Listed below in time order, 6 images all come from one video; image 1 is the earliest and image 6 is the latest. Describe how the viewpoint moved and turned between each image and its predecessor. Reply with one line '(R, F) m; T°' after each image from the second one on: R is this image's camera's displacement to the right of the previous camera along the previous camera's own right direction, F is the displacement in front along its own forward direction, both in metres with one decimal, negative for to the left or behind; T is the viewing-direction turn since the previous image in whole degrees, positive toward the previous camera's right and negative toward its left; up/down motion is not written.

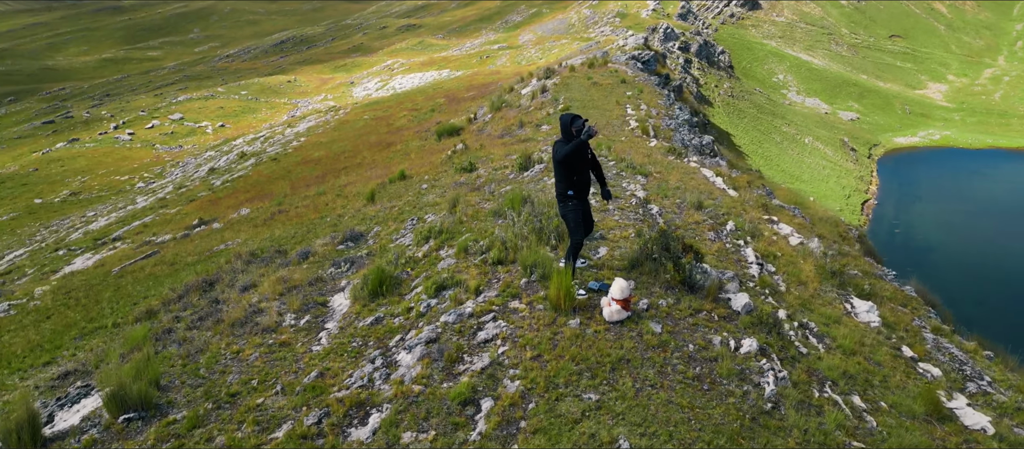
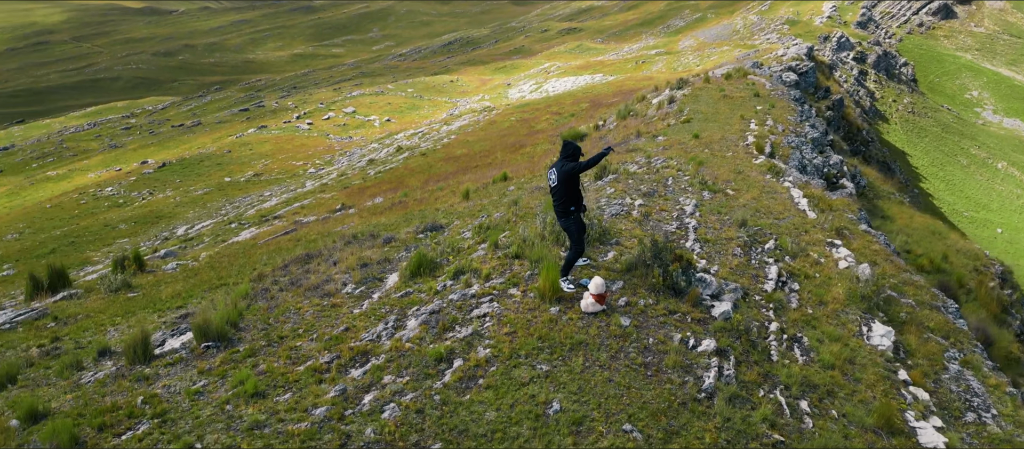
(+1.9, -1.3) m; -12°
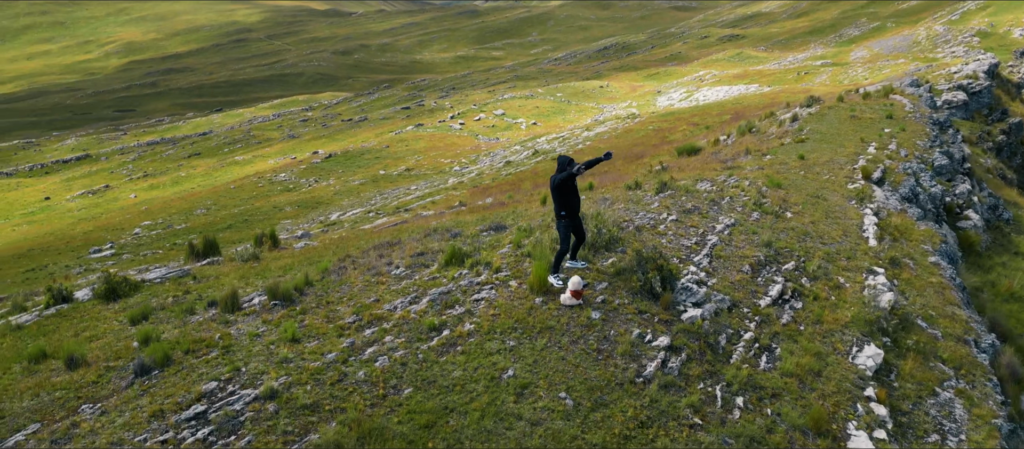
(+2.2, -1.7) m; -12°
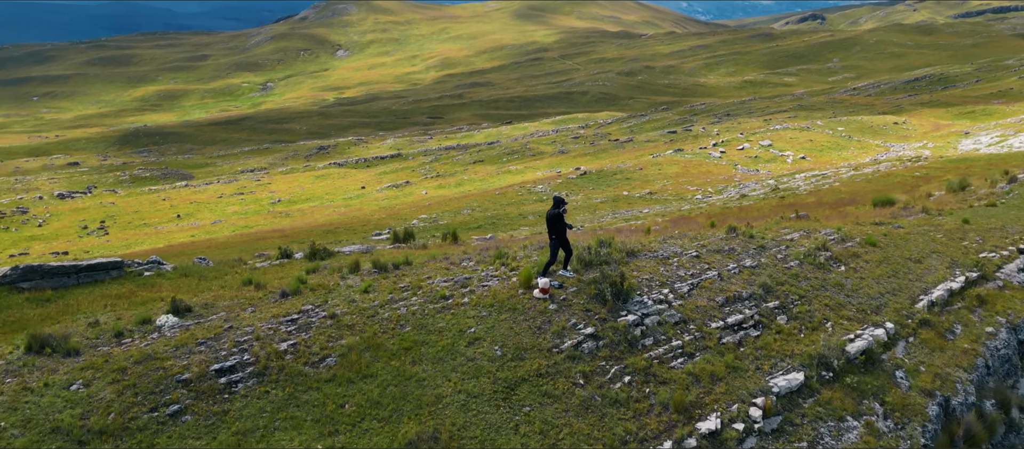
(+5.5, -3.9) m; -21°
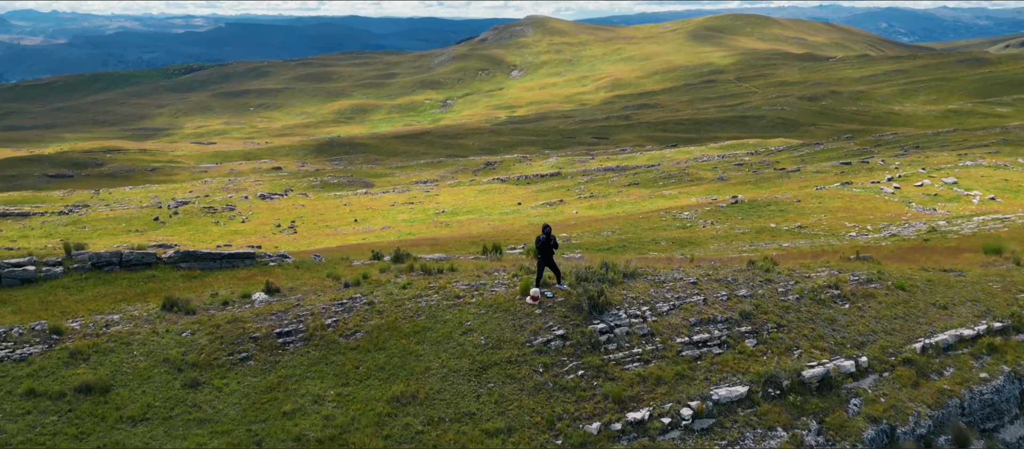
(+4.0, -3.3) m; -13°
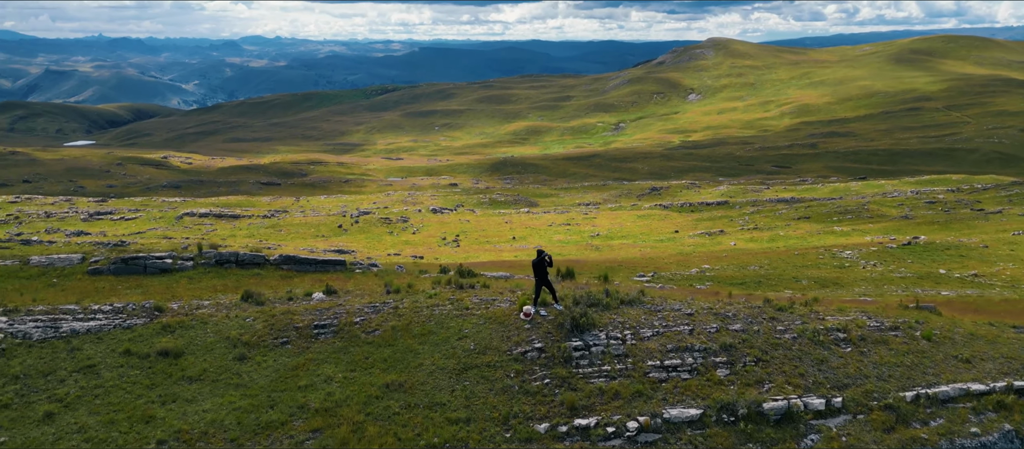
(+4.8, -2.4) m; -13°
